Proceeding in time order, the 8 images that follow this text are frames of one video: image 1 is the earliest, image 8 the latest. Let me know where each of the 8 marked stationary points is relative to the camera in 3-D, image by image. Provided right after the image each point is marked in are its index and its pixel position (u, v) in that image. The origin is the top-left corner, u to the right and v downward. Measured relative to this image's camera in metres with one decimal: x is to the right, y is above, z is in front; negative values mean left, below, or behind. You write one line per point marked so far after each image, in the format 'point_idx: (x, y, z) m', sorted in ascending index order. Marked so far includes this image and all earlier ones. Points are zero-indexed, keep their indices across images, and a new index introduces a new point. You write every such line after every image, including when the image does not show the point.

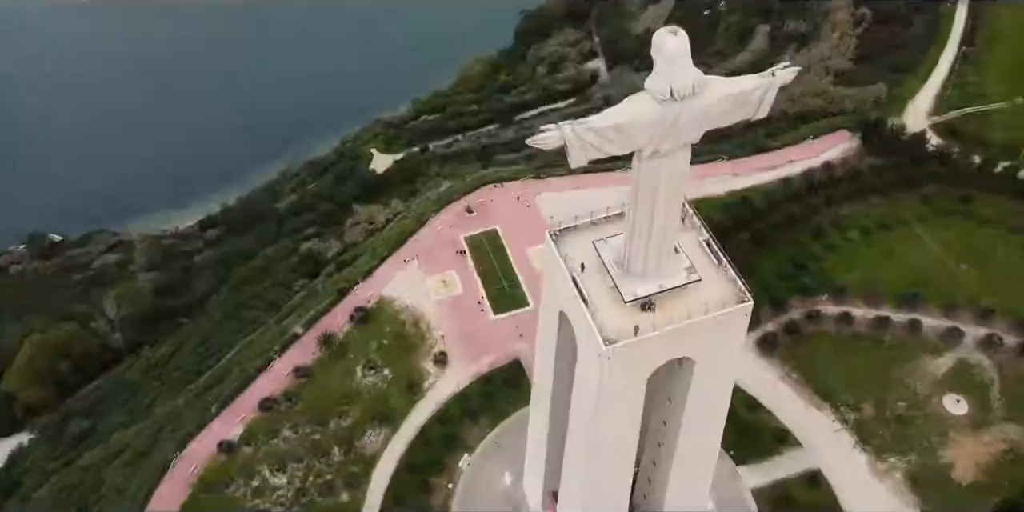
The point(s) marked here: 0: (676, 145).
0: (+1.3, +0.8, +5.8) m
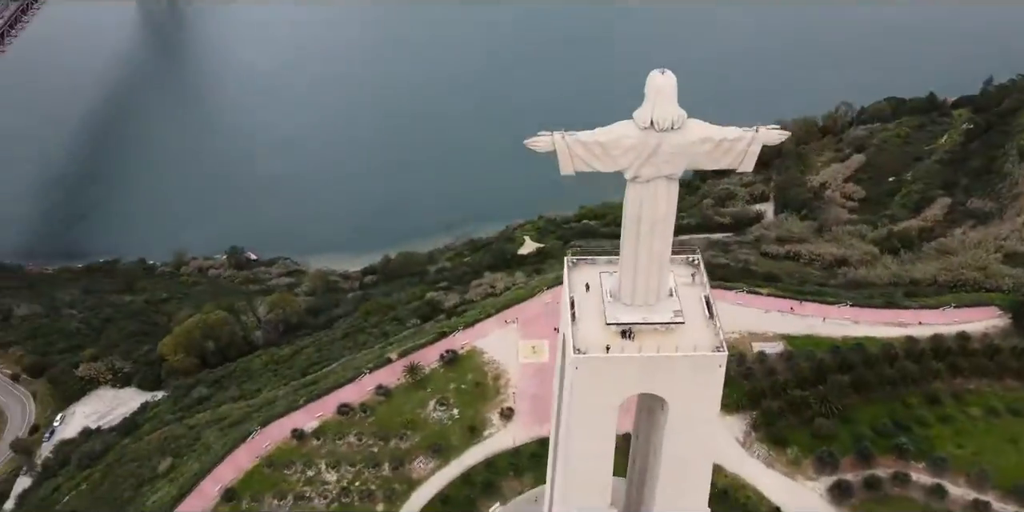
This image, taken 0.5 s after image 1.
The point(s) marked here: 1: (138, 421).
0: (+1.3, +0.7, +6.5) m
1: (-8.9, -3.9, +17.7) m
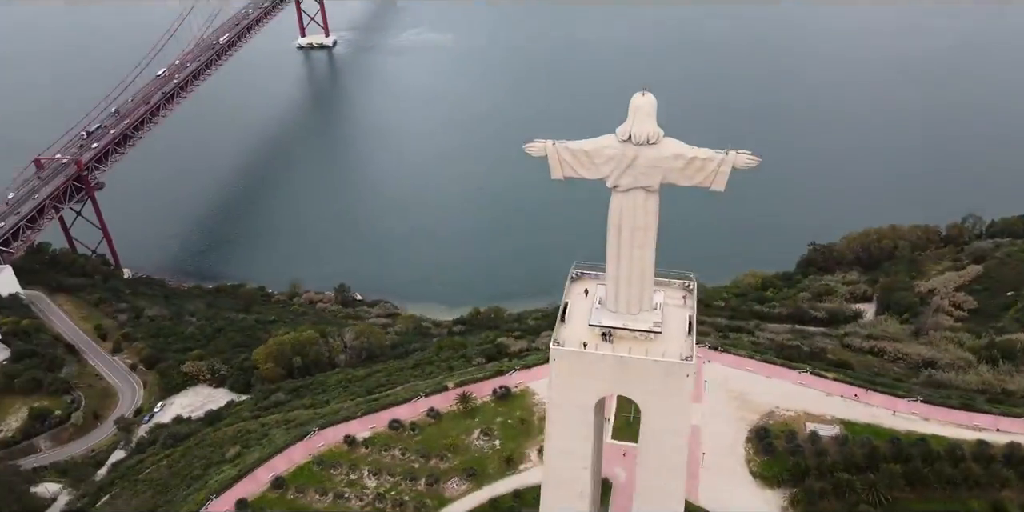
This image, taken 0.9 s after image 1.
0: (+1.2, +0.7, +7.3) m
1: (-7.6, -4.1, +19.4) m
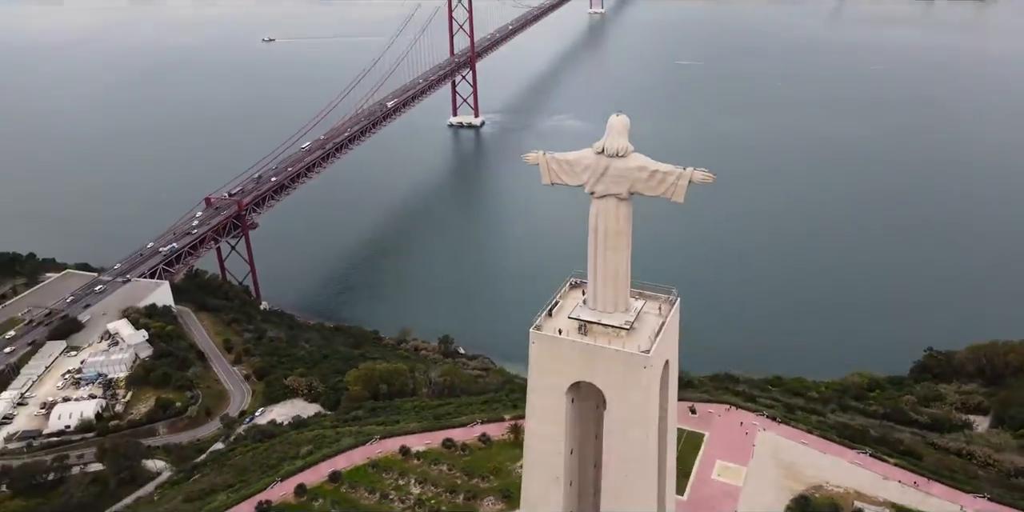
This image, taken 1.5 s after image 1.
0: (+1.1, +0.7, +8.5) m
1: (-6.0, -4.8, +21.5) m
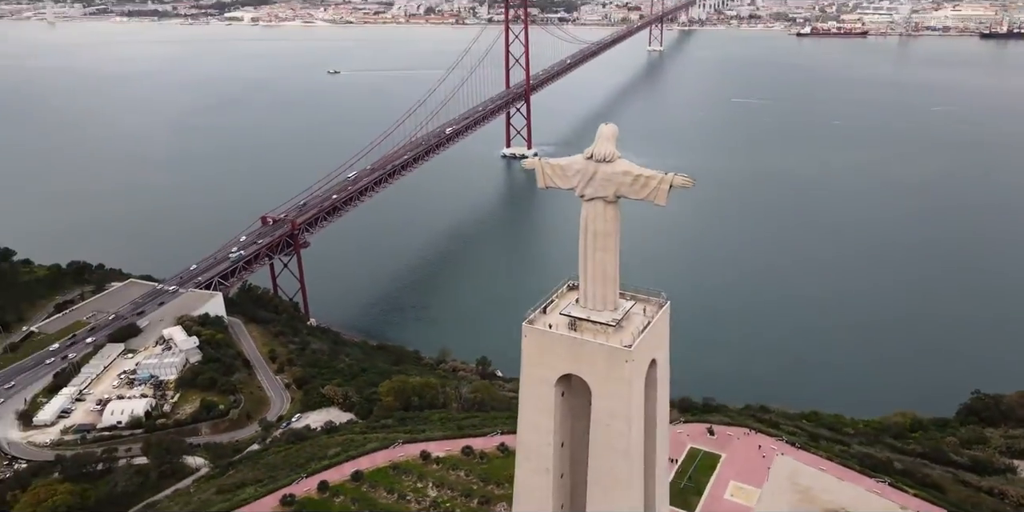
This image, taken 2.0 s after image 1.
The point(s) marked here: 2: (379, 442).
0: (+1.1, +0.7, +9.1) m
1: (-5.2, -5.2, +22.4) m
2: (-3.5, -4.9, +19.2) m
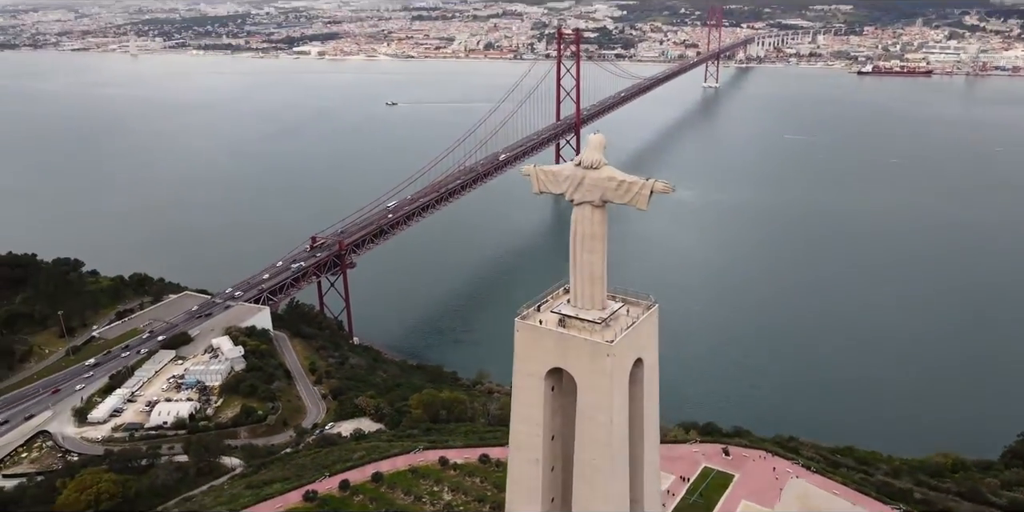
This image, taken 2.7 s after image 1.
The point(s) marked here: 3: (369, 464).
0: (+1.0, +0.7, +9.7) m
1: (-4.5, -5.6, +23.2) m
2: (-3.0, -5.2, +20.0) m
3: (-3.6, -5.3, +18.8) m
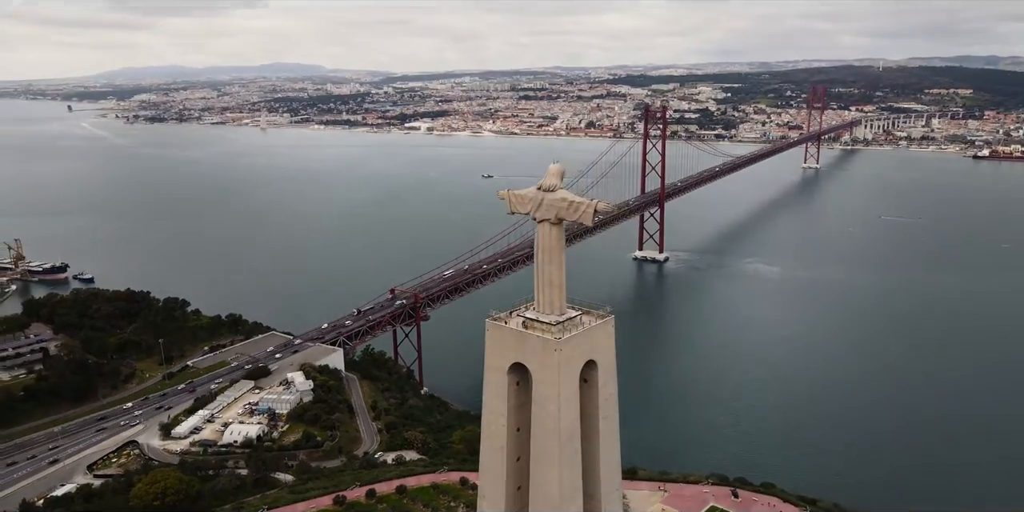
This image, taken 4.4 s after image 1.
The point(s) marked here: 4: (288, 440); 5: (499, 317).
0: (+0.5, +0.6, +11.5) m
1: (-3.5, -6.9, +24.8) m
2: (-2.4, -6.3, +21.5) m
3: (-3.1, -6.2, +20.4) m
4: (-7.9, -6.2, +25.6) m
5: (-0.3, -1.1, +12.0) m
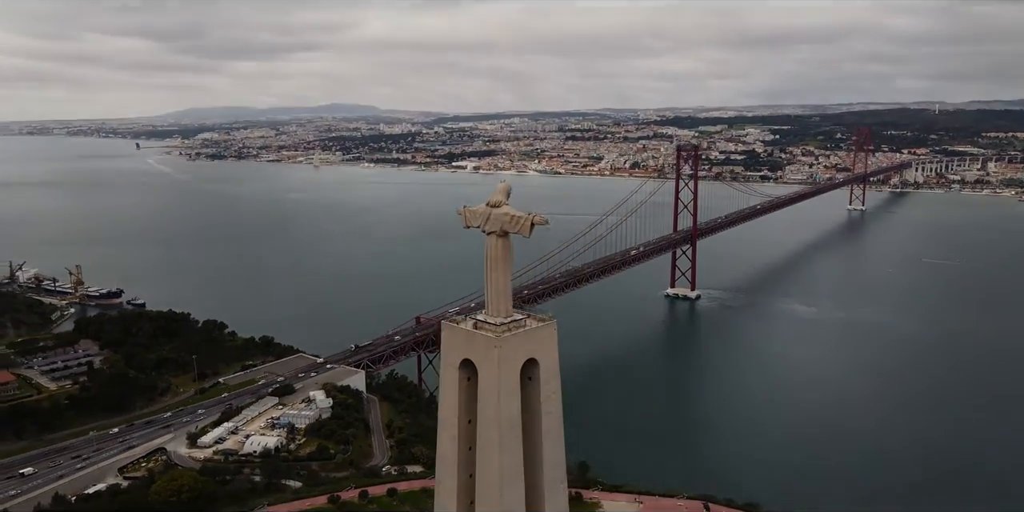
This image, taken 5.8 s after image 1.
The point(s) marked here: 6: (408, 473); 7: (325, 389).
0: (-0.3, +0.4, +13.0) m
1: (-3.6, -7.7, +26.2) m
2: (-2.7, -6.9, +22.8) m
3: (-3.5, -6.7, +21.8) m
4: (-8.0, -6.9, +27.3) m
5: (-1.1, -1.2, +13.5) m
6: (-4.4, -7.8, +26.8) m
7: (-8.0, -5.4, +31.3) m
